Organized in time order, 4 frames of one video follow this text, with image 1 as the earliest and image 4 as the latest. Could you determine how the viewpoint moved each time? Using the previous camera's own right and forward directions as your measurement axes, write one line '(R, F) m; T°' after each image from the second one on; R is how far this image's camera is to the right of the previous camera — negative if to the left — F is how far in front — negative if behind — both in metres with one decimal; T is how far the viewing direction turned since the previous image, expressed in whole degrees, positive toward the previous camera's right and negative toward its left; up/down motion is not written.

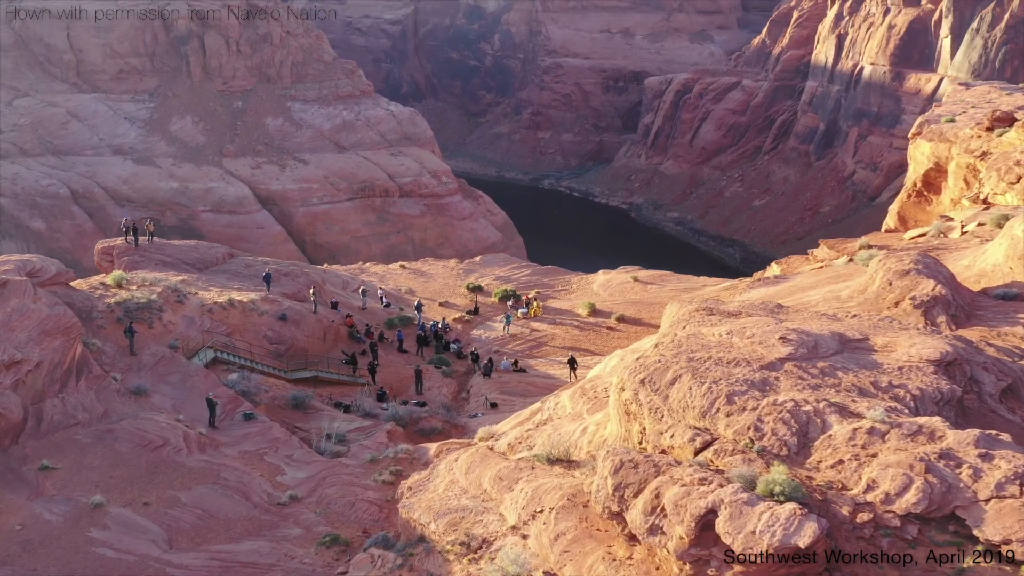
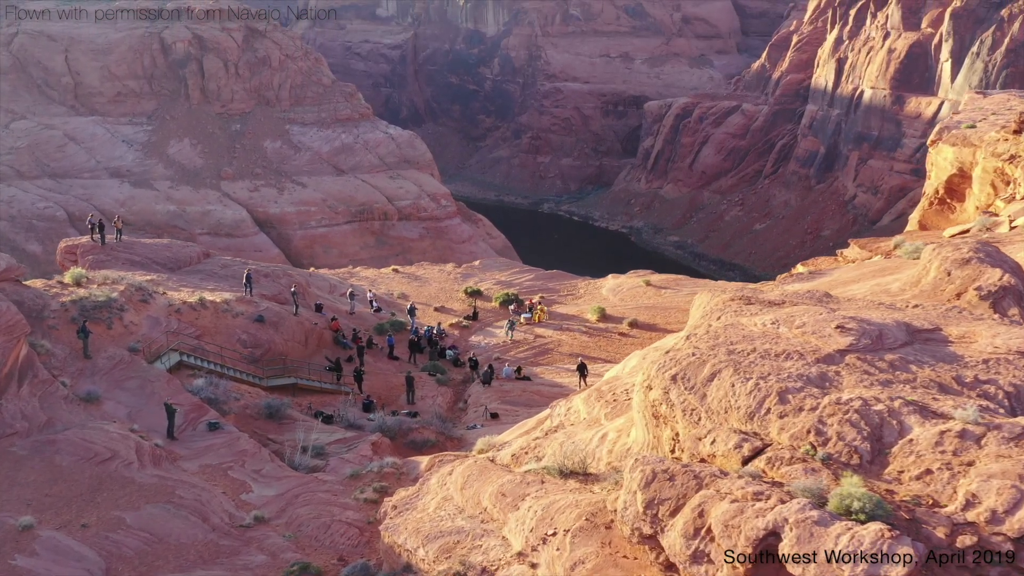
(-0.1, +2.4) m; 0°
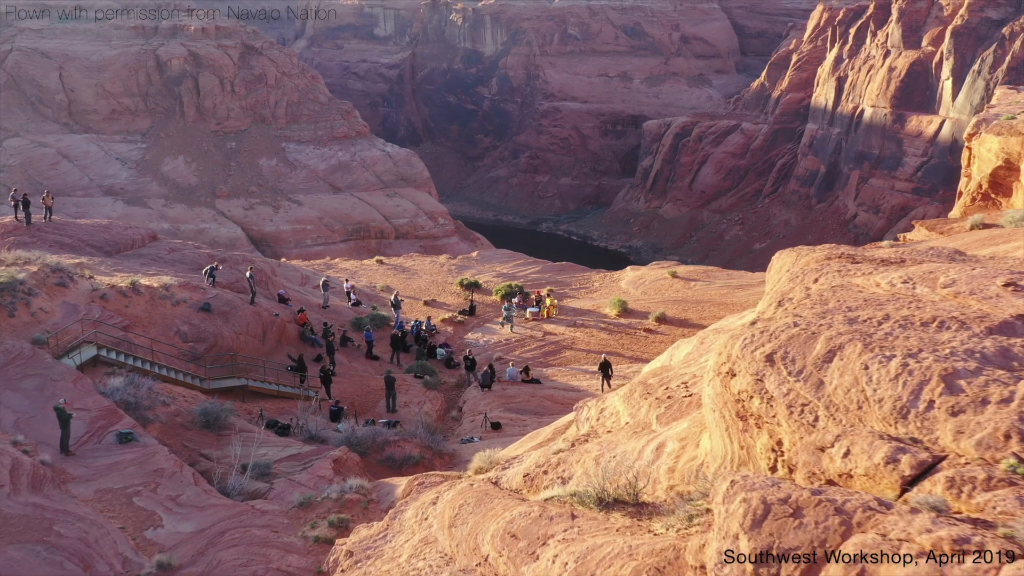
(-0.1, +4.0) m; 0°
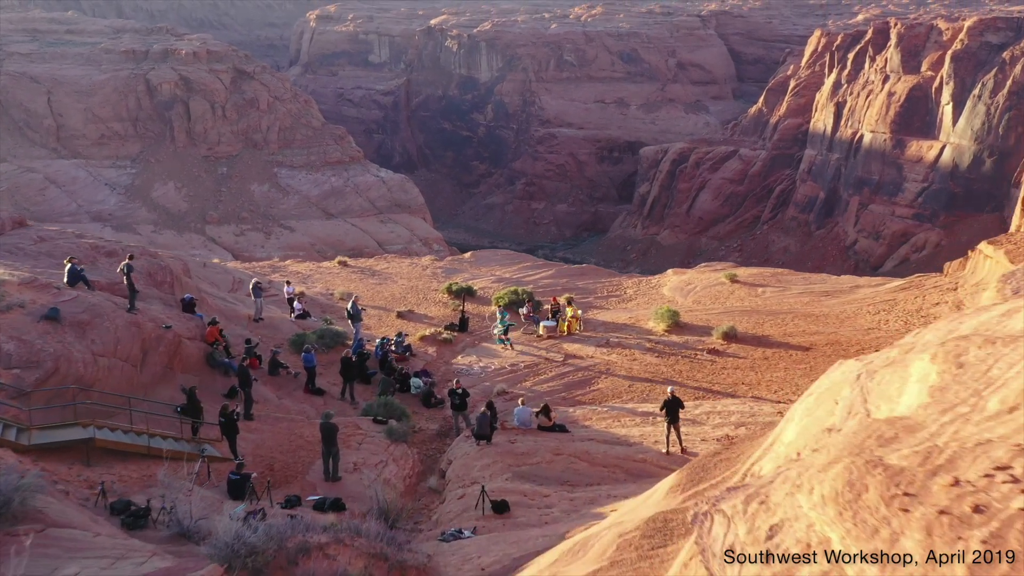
(-0.1, +5.9) m; 0°
